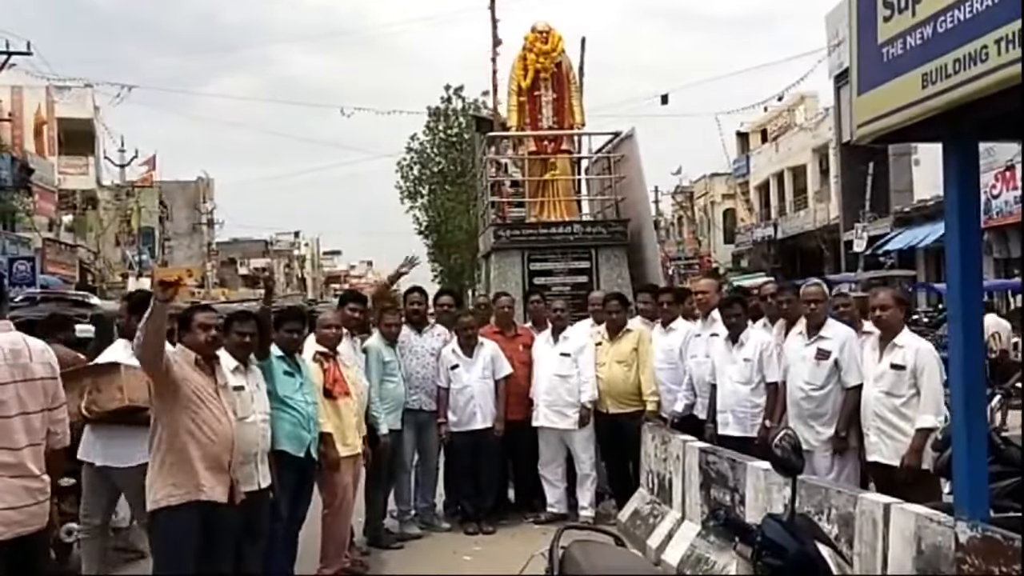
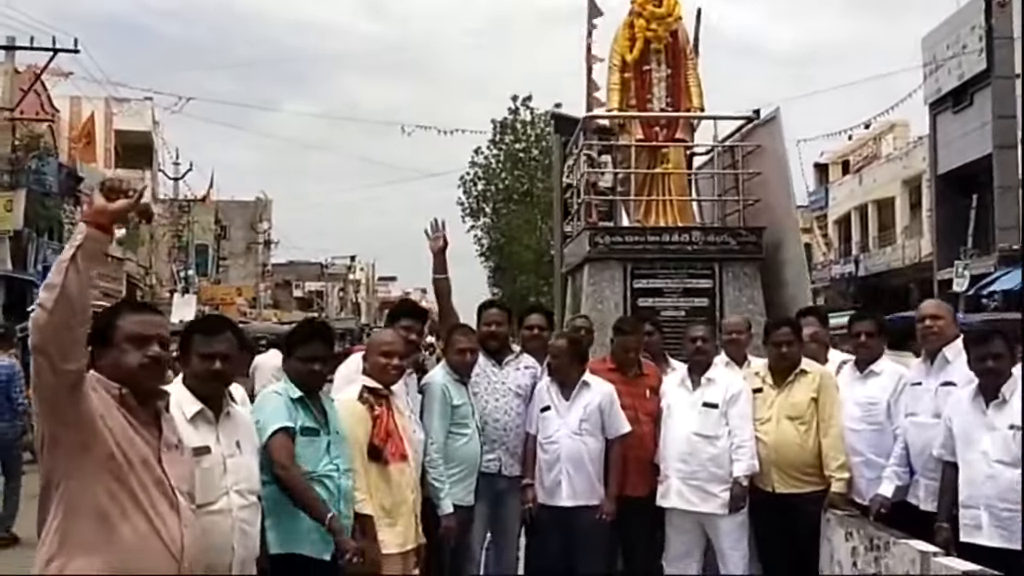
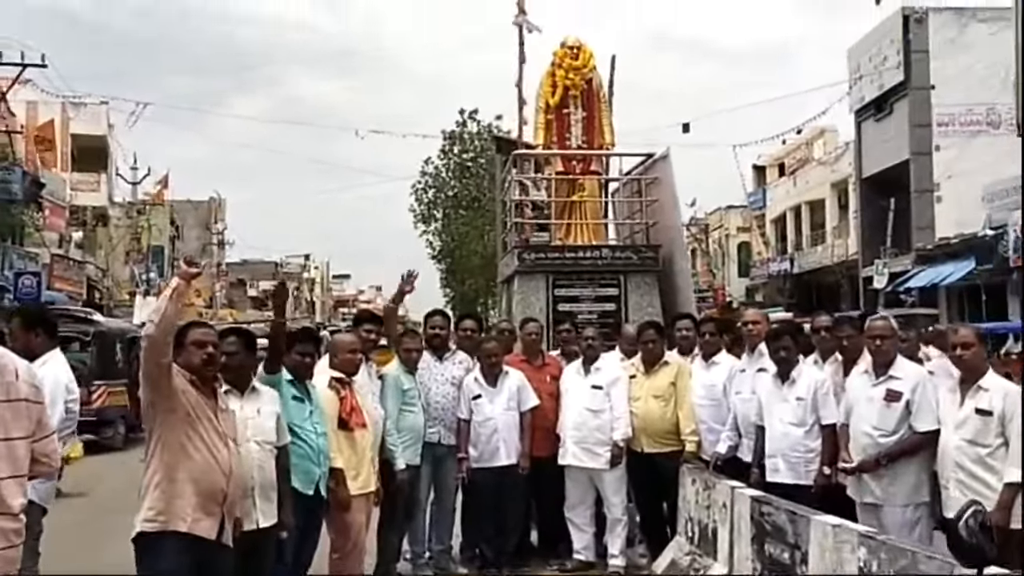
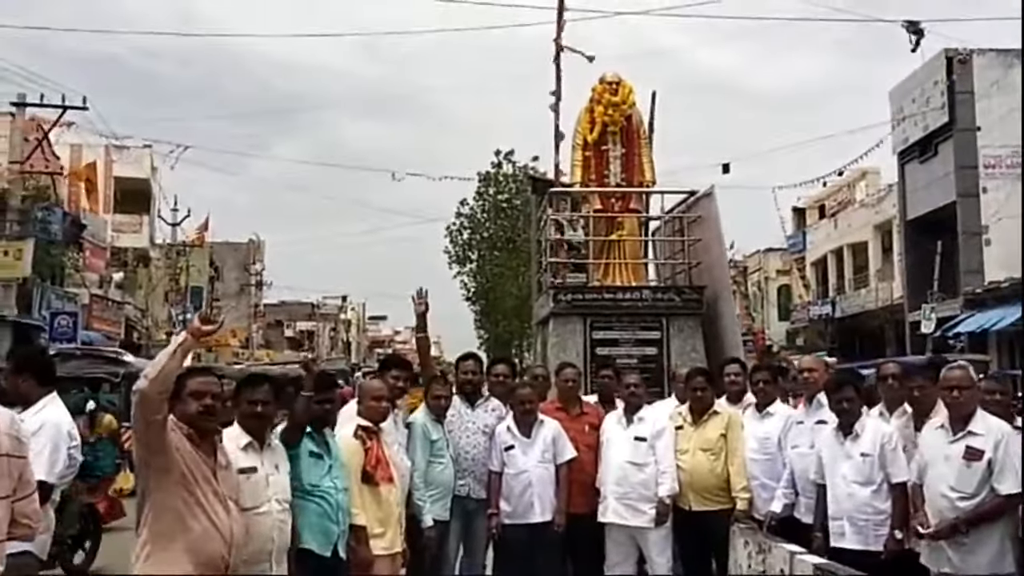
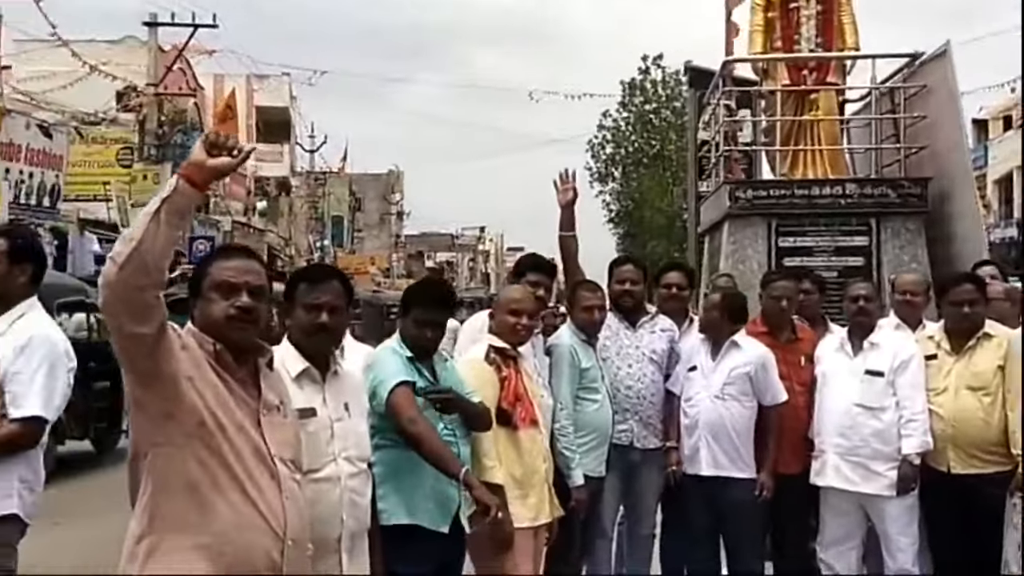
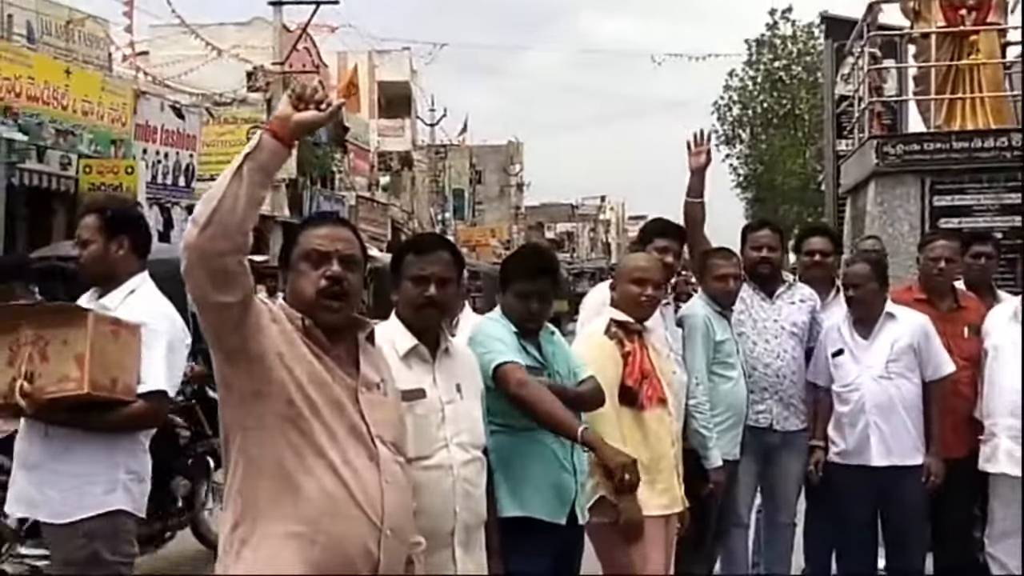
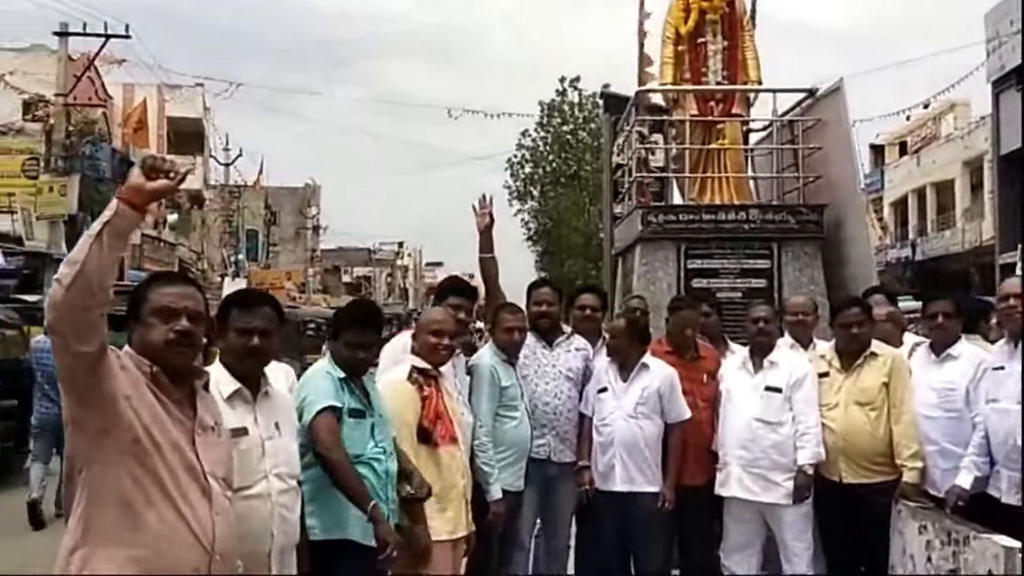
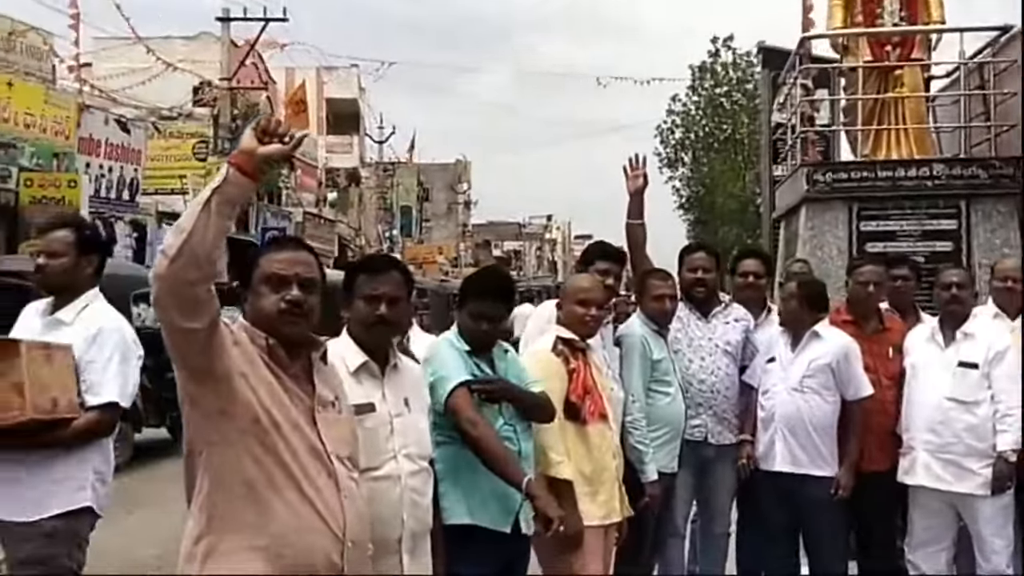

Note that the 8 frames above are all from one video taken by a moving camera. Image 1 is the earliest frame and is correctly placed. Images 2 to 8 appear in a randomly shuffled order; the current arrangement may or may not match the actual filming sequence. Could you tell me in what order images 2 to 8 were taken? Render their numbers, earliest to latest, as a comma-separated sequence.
3, 4, 2, 7, 5, 8, 6
